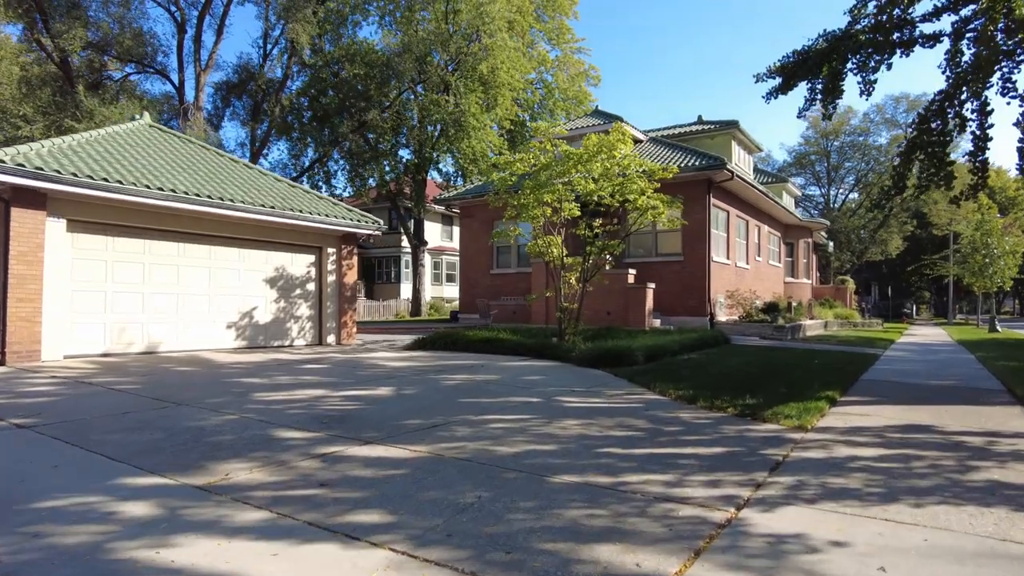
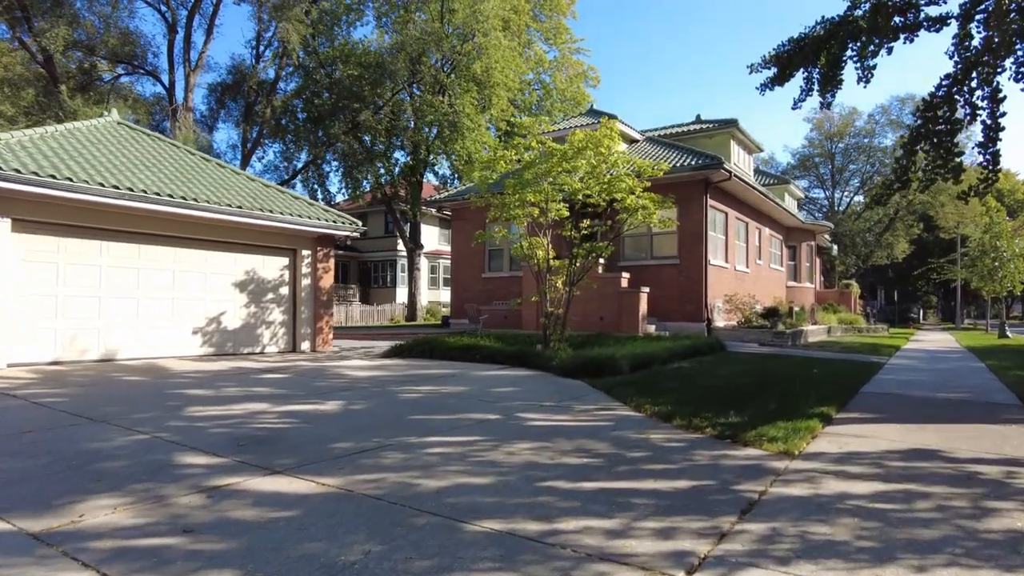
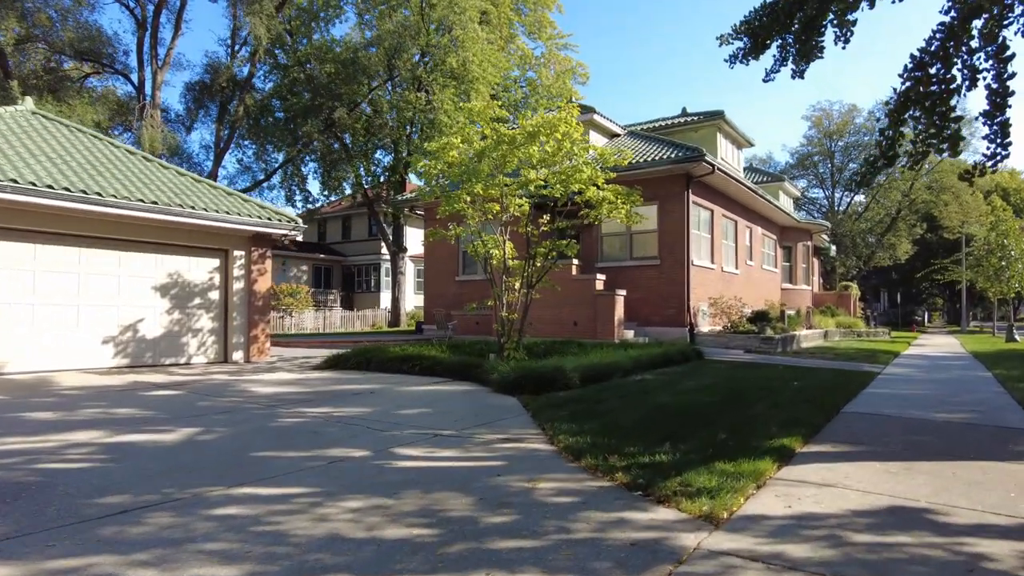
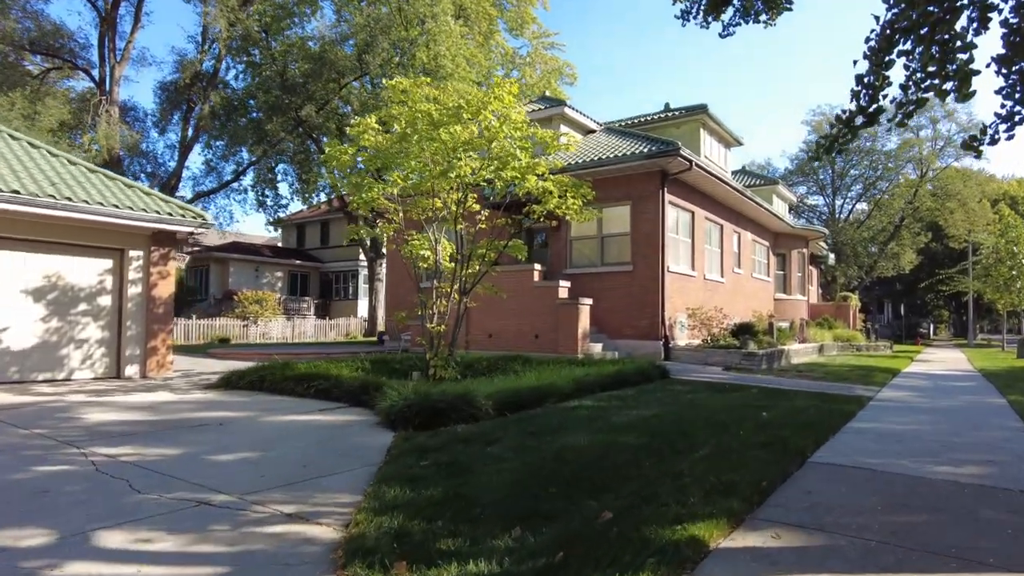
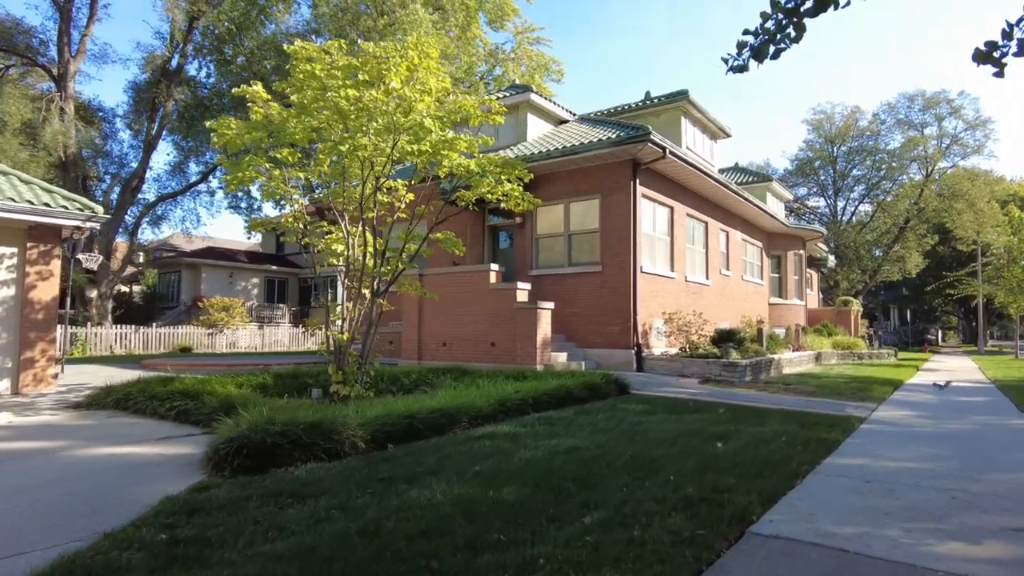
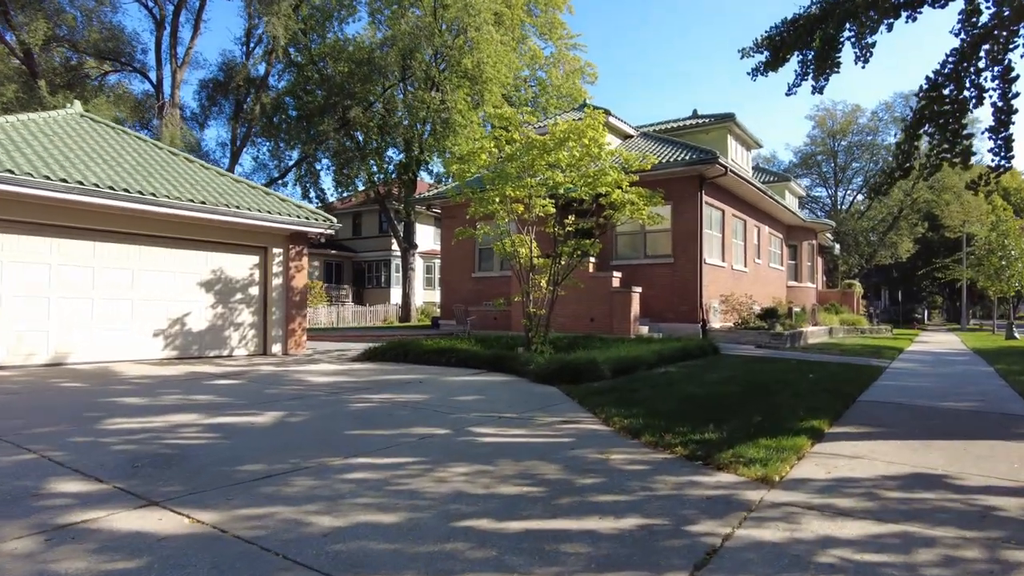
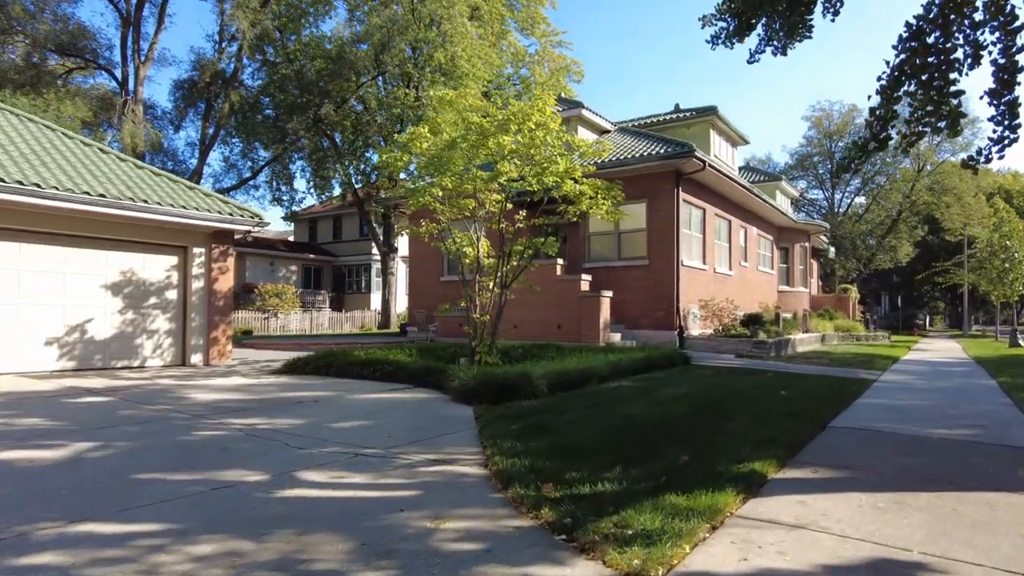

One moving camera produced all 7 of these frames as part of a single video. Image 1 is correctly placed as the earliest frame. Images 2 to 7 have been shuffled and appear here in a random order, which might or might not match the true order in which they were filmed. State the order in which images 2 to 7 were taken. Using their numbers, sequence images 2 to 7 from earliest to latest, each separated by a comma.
2, 6, 3, 7, 4, 5
